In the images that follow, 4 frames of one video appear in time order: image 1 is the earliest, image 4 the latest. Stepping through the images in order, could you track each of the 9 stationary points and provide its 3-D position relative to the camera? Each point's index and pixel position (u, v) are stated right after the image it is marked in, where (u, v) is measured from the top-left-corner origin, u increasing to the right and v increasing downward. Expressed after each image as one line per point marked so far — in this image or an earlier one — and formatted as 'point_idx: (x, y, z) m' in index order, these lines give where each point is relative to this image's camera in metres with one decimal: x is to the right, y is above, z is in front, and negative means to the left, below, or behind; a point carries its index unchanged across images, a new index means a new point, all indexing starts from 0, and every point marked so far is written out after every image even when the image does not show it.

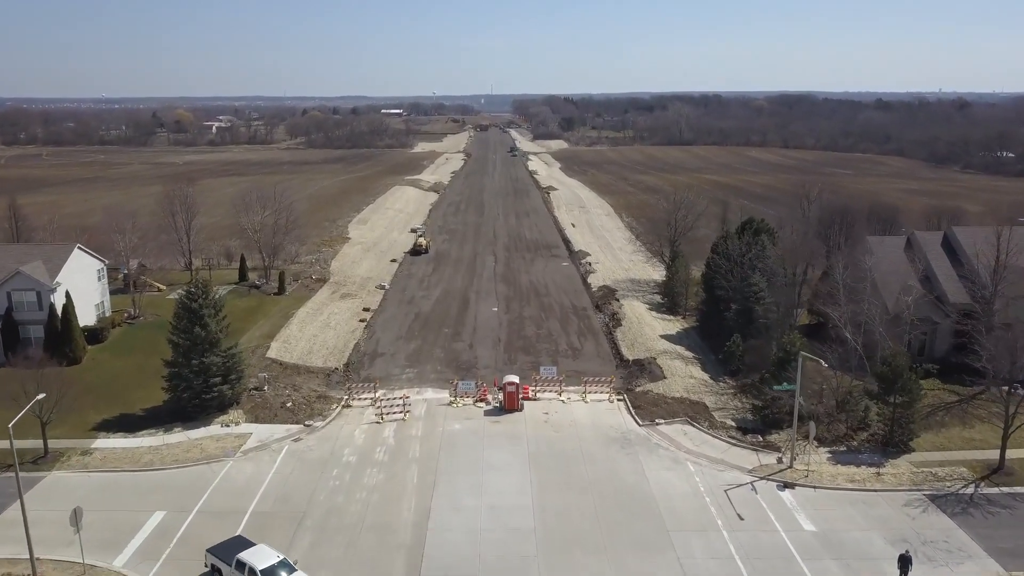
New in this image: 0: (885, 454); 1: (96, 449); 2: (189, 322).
0: (+8.6, -3.8, +18.0) m
1: (-9.7, -3.8, +18.3) m
2: (-8.1, -0.9, +19.7) m
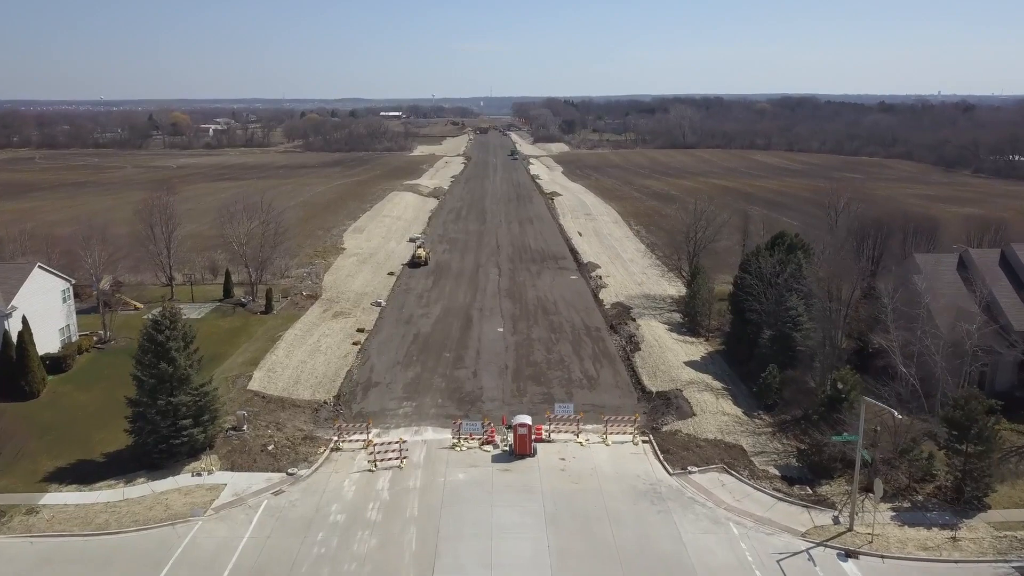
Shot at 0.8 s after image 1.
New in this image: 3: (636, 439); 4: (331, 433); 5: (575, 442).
0: (+8.9, -4.5, +15.6) m
1: (-9.5, -4.4, +15.8) m
2: (-7.9, -1.5, +17.3) m
3: (+3.0, -3.6, +18.9) m
4: (-4.6, -3.6, +19.7) m
5: (+1.5, -3.7, +18.8) m
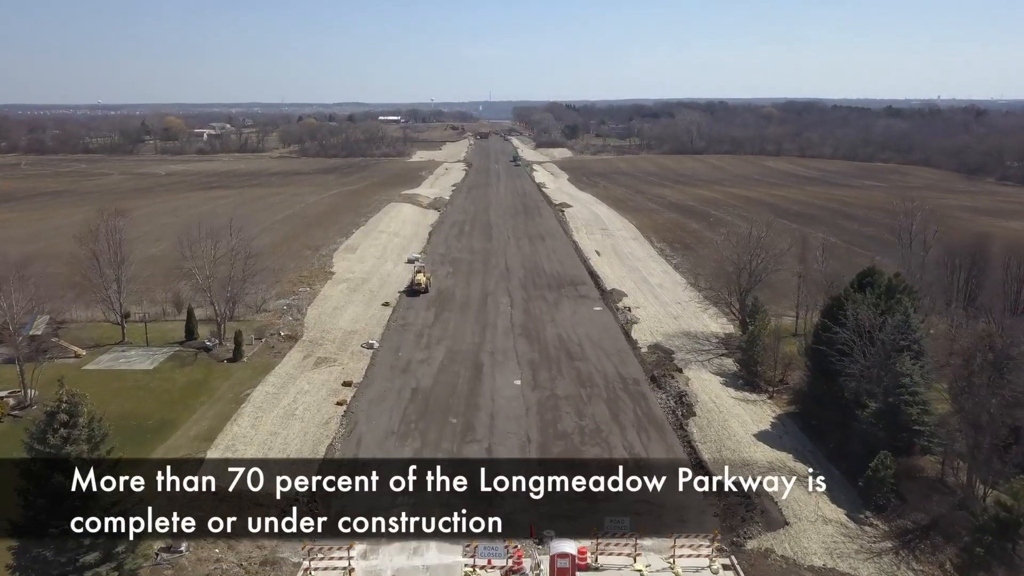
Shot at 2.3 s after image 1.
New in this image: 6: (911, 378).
0: (+9.5, -5.7, +10.6) m
1: (-8.8, -5.6, +10.8) m
2: (-7.3, -2.7, +12.2) m
3: (+3.6, -4.9, +13.8) m
4: (-4.0, -4.9, +14.7) m
5: (+2.1, -4.9, +13.7) m
6: (+8.4, -1.9, +16.4) m
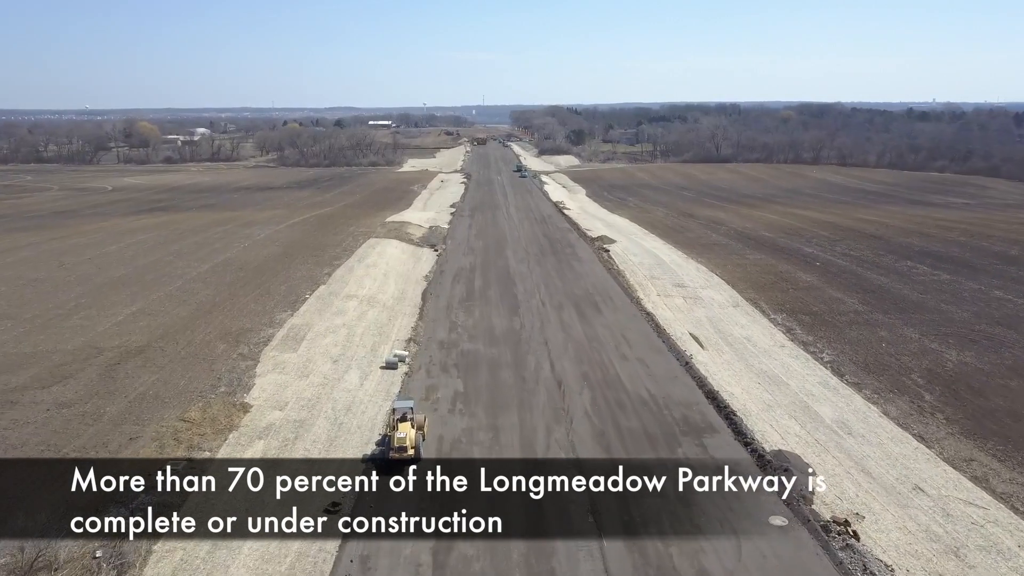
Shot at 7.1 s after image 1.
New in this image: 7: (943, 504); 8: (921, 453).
0: (+11.3, -9.2, -6.0) m
1: (-7.0, -9.2, -5.9) m
2: (-5.5, -6.4, -4.4) m
3: (+5.4, -8.5, -2.7) m
4: (-2.2, -8.5, -2.0) m
5: (+3.9, -8.5, -2.9) m
6: (+10.2, -5.4, -0.1) m
7: (+8.8, -4.2, +15.7) m
8: (+9.5, -3.5, +18.4) m
